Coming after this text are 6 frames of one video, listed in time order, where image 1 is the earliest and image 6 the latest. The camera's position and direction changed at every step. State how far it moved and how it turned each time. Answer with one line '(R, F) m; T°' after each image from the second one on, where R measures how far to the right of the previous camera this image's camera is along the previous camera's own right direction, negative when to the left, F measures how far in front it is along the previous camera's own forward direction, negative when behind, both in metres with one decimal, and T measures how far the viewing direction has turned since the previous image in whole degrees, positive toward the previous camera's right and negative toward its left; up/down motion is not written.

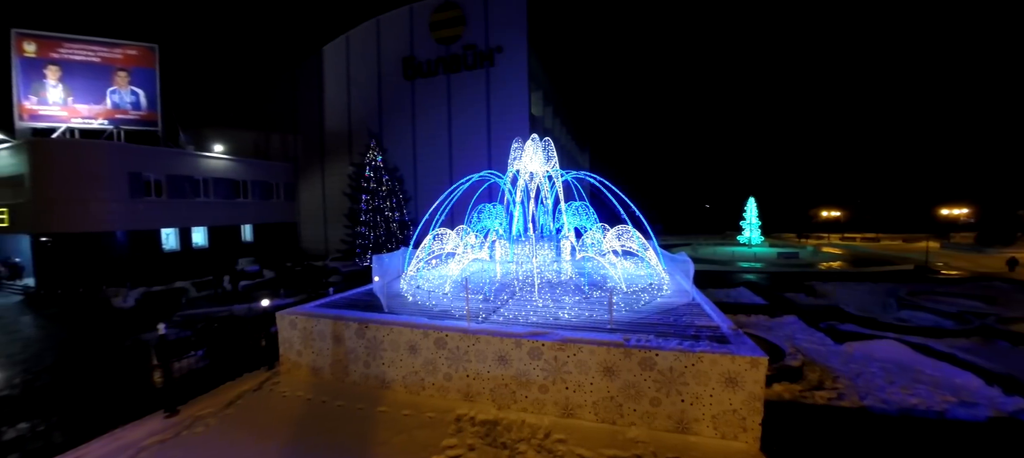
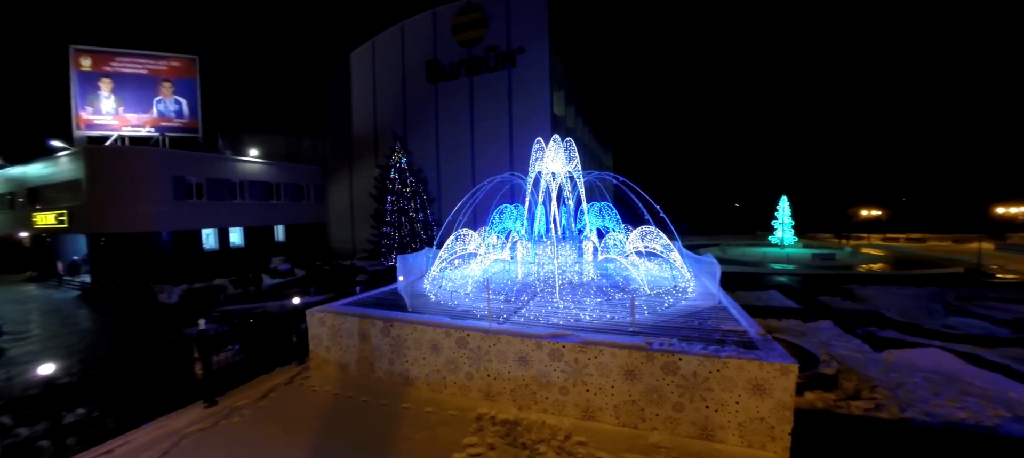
(0.0, 0.0) m; -3°
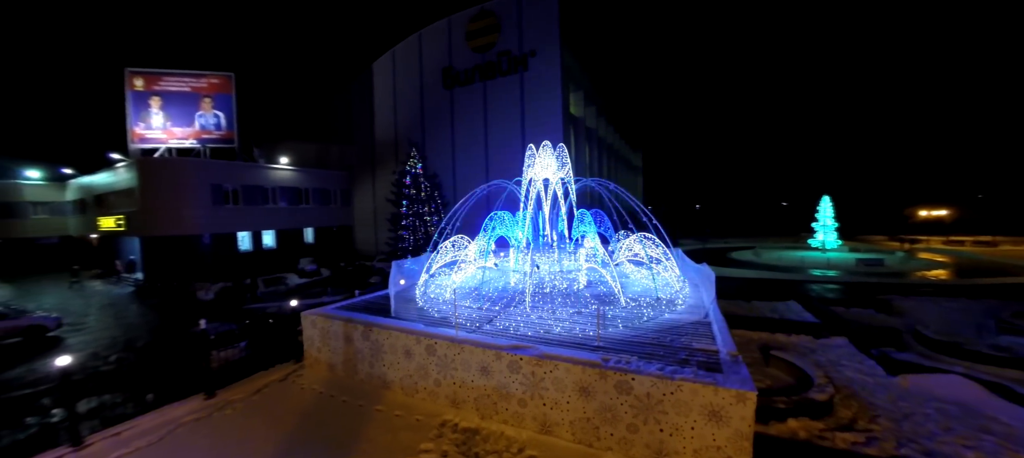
(+1.0, +0.1) m; -6°
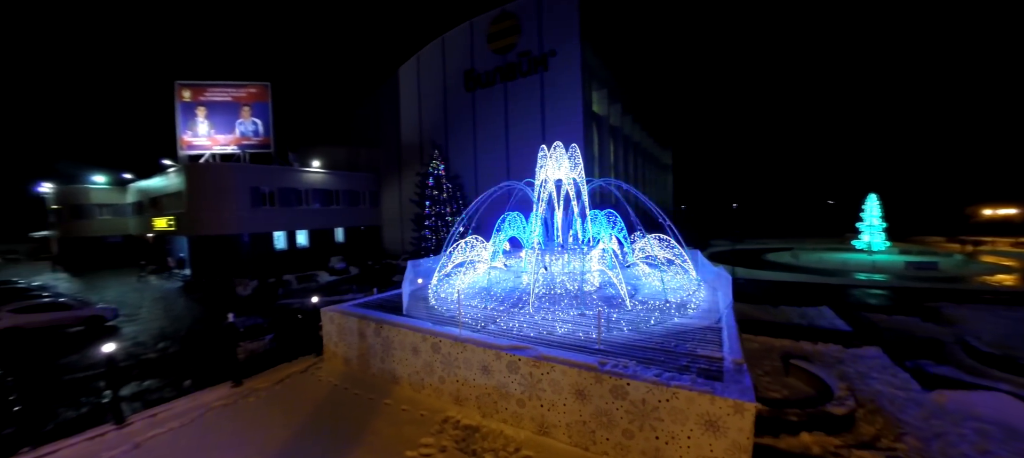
(+0.4, 0.0) m; -5°
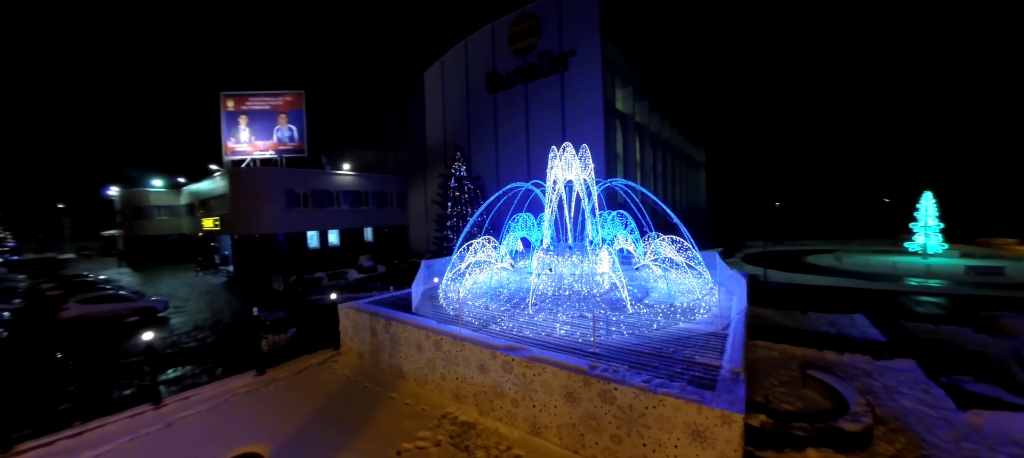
(+0.5, 0.0) m; -5°
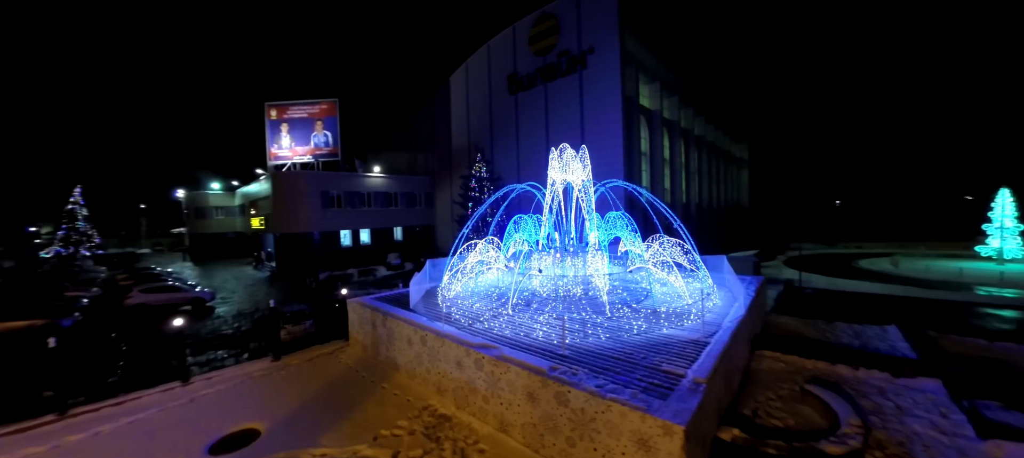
(+0.9, -0.1) m; -6°
